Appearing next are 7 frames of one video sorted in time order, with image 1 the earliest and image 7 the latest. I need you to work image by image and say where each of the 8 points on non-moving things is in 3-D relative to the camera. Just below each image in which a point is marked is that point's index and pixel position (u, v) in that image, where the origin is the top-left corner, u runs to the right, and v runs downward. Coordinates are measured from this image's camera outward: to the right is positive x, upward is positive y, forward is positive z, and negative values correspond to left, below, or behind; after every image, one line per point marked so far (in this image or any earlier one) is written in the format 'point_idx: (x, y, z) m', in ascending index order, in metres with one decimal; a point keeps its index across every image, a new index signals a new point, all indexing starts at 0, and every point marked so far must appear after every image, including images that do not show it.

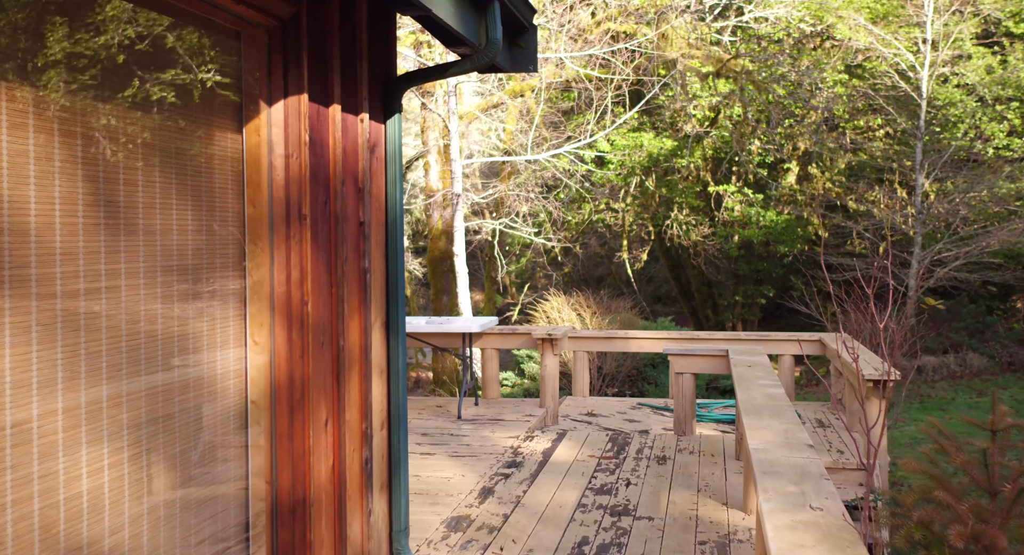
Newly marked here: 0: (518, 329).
0: (0.0, -0.3, +6.8) m
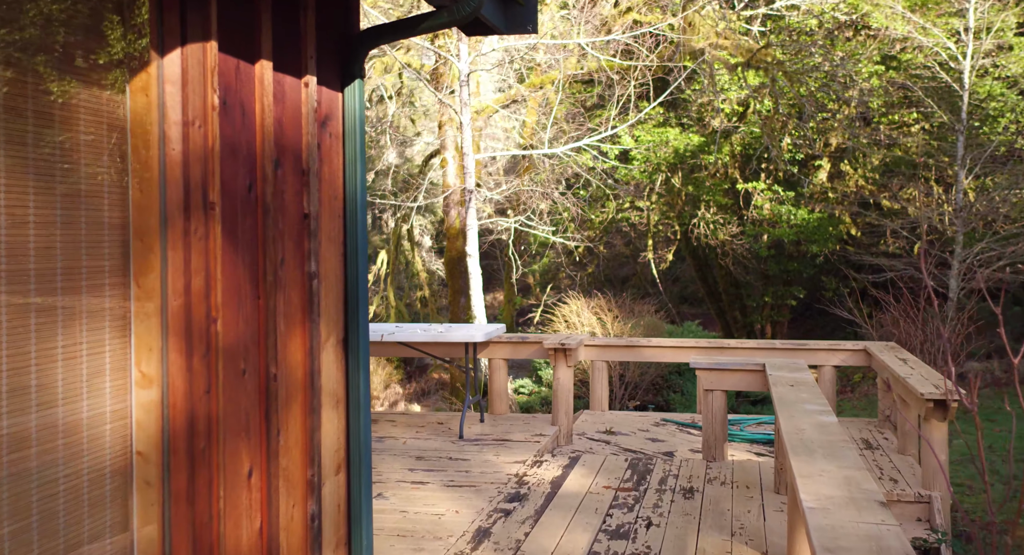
0: (+0.1, -0.3, +6.1) m
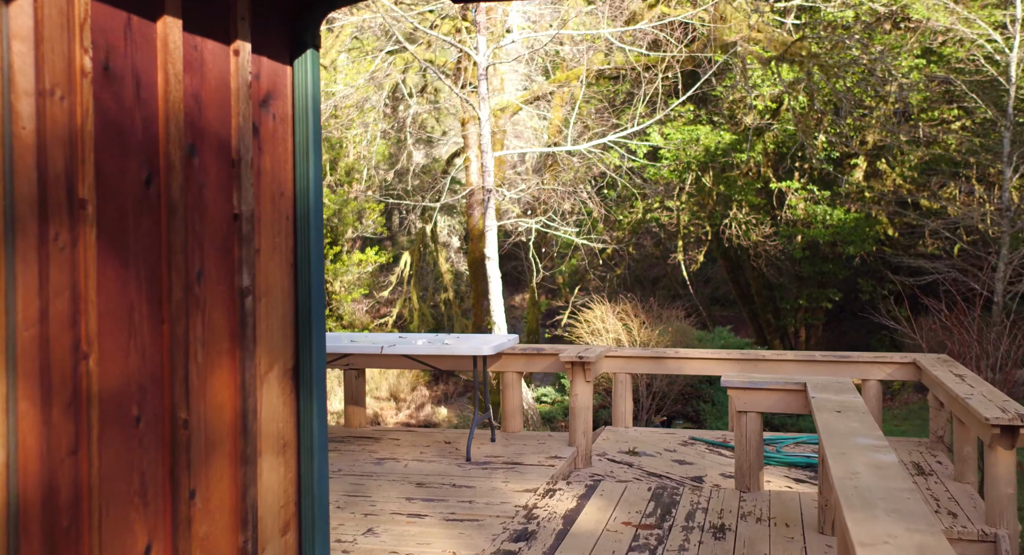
0: (+0.2, -0.4, +5.6) m
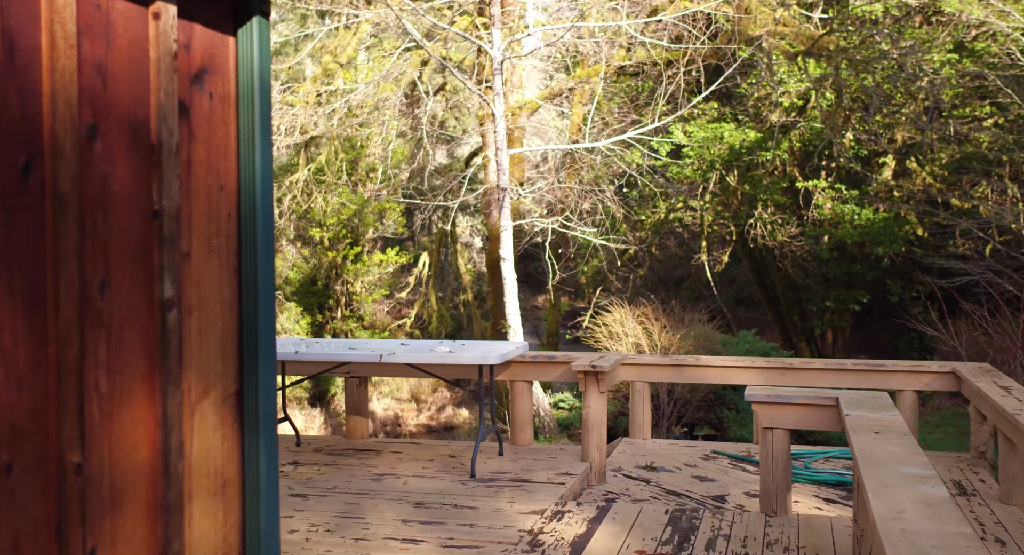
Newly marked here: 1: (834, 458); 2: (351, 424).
0: (+0.2, -0.4, +5.3) m
1: (+1.5, -0.9, +5.2) m
2: (-0.8, -0.8, +5.8) m
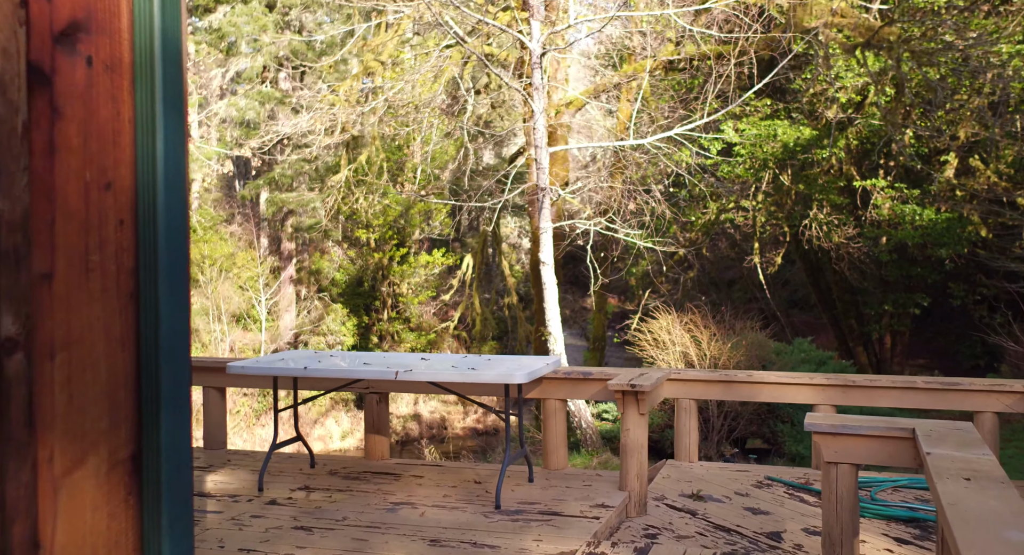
0: (+0.3, -0.4, +4.8) m
1: (+1.7, -0.9, +4.7) m
2: (-0.7, -0.8, +5.3) m
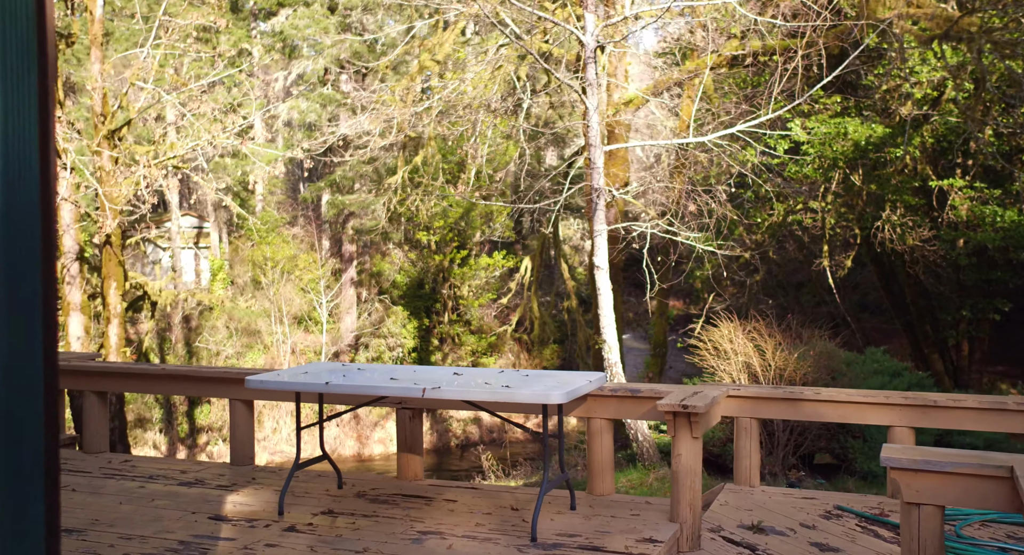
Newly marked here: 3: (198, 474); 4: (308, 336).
0: (+0.5, -0.5, +4.3) m
1: (+1.8, -0.9, +4.2) m
2: (-0.5, -0.8, +4.9) m
3: (-1.5, -0.9, +5.3) m
4: (-3.1, -0.9, +17.1) m
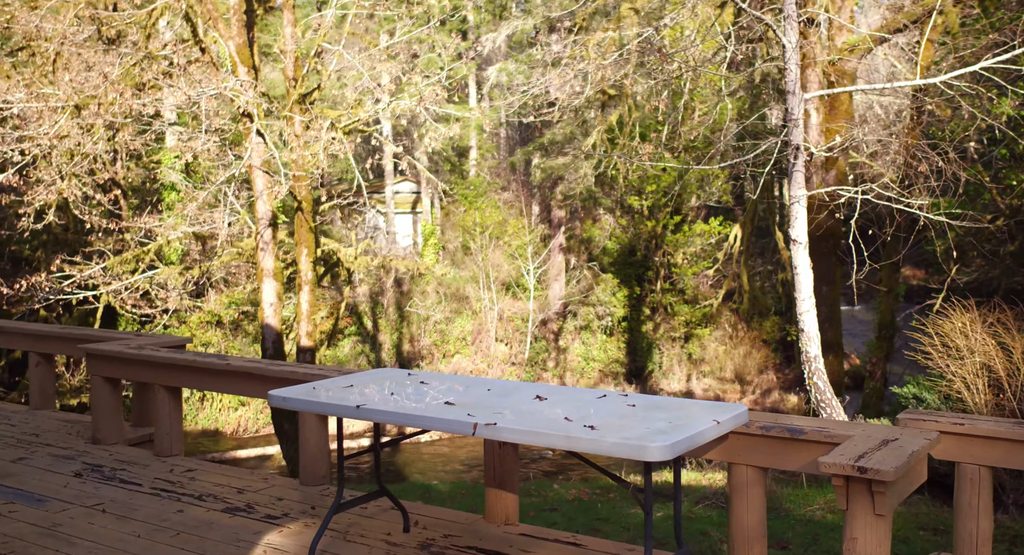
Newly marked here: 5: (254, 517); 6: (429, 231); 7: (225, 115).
0: (+0.8, -0.4, +2.9) m
1: (+2.0, -0.9, +2.5) m
2: (-0.1, -0.8, +3.7) m
3: (-1.0, -0.9, +4.3) m
4: (-0.2, -0.4, +16.2) m
5: (-0.9, -0.9, +4.0) m
6: (-1.6, +0.8, +18.8) m
7: (-3.0, +1.7, +11.3) m
